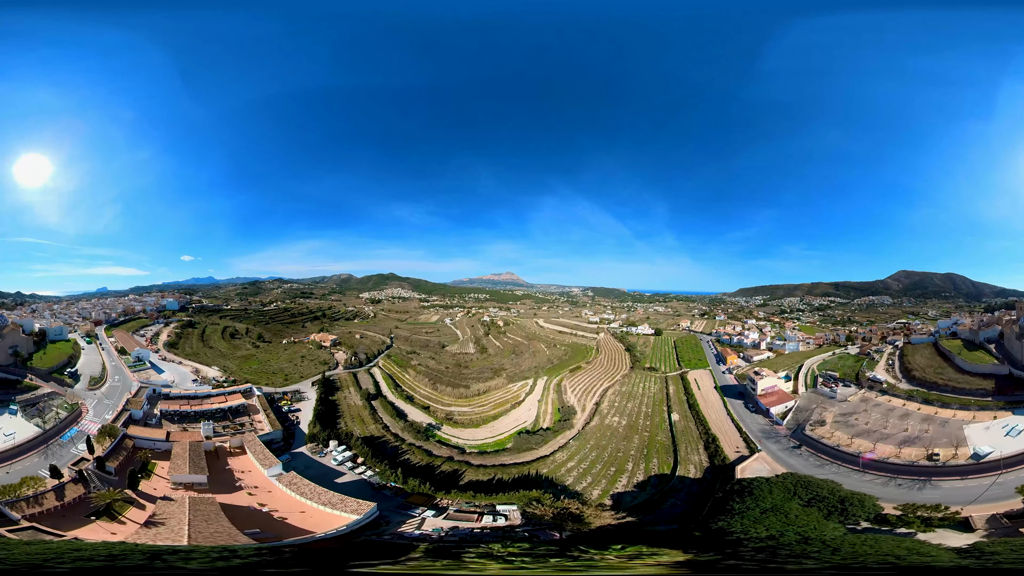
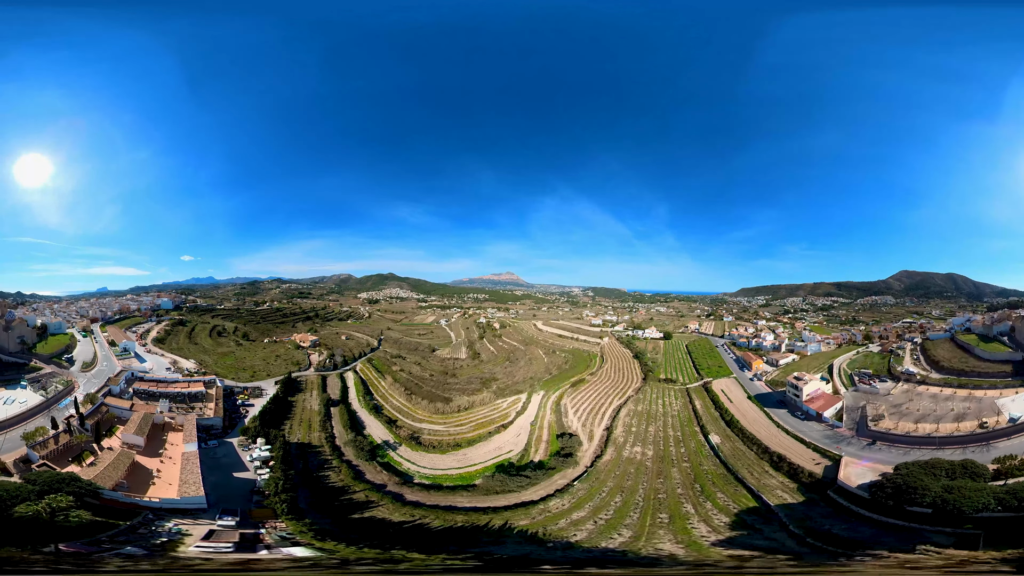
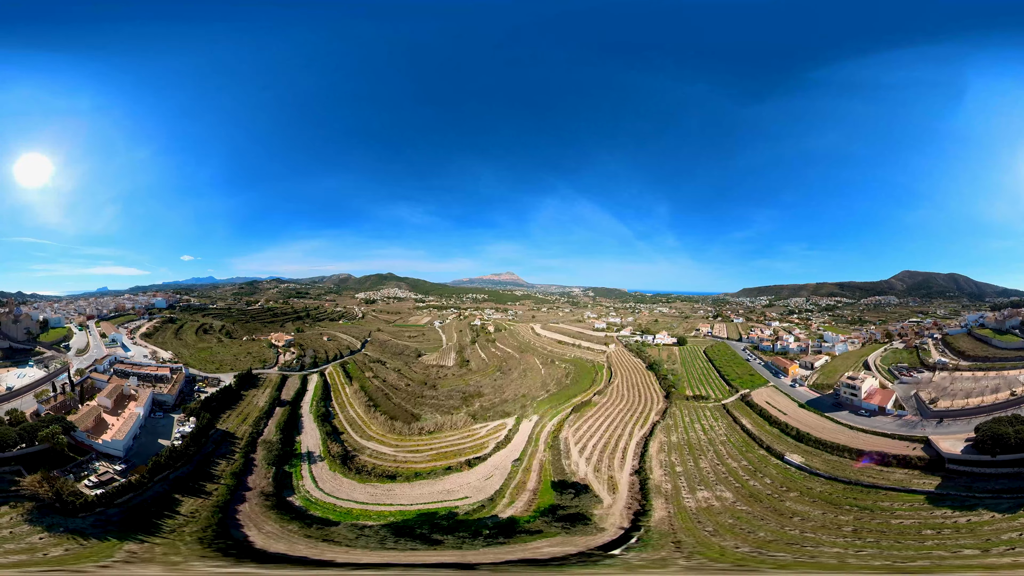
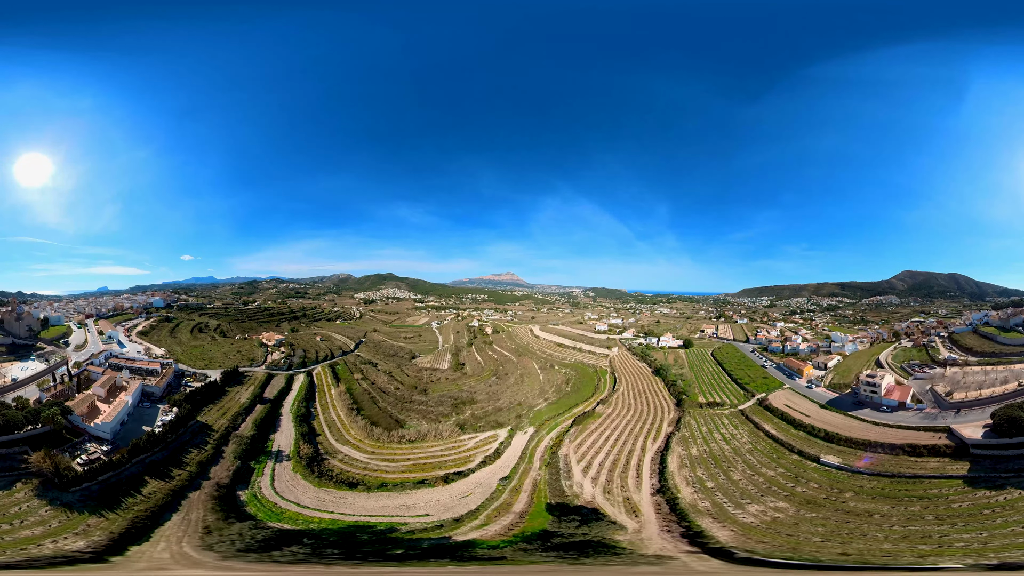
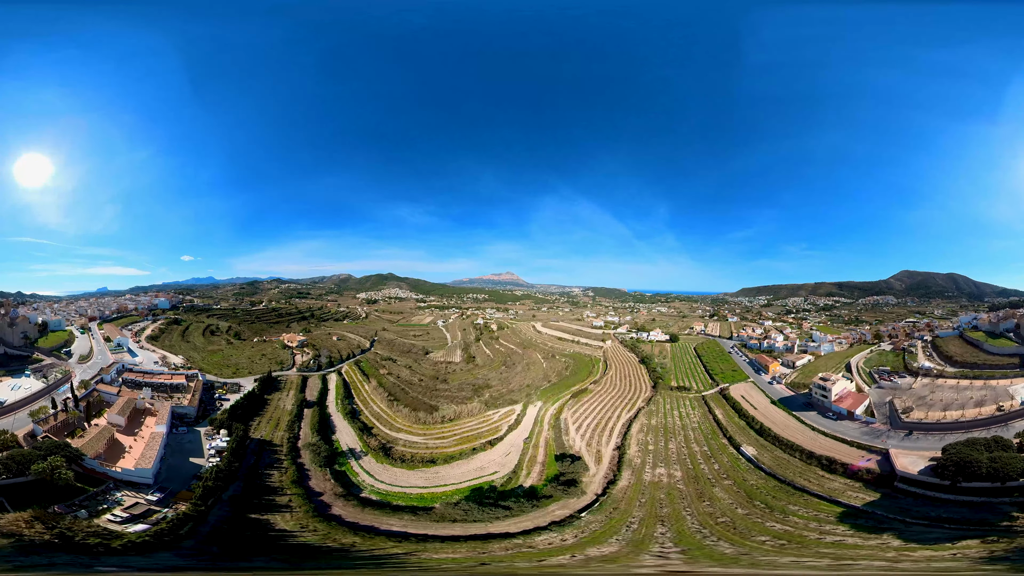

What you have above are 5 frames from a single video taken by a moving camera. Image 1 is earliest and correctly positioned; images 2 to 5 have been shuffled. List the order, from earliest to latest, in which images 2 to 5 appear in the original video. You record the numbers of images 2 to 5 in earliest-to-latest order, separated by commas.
2, 5, 3, 4
